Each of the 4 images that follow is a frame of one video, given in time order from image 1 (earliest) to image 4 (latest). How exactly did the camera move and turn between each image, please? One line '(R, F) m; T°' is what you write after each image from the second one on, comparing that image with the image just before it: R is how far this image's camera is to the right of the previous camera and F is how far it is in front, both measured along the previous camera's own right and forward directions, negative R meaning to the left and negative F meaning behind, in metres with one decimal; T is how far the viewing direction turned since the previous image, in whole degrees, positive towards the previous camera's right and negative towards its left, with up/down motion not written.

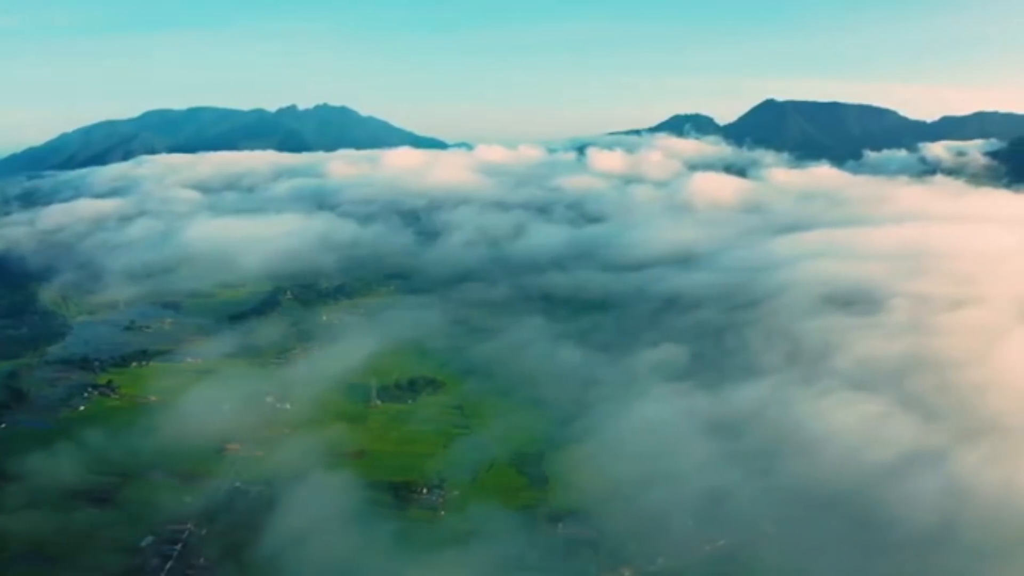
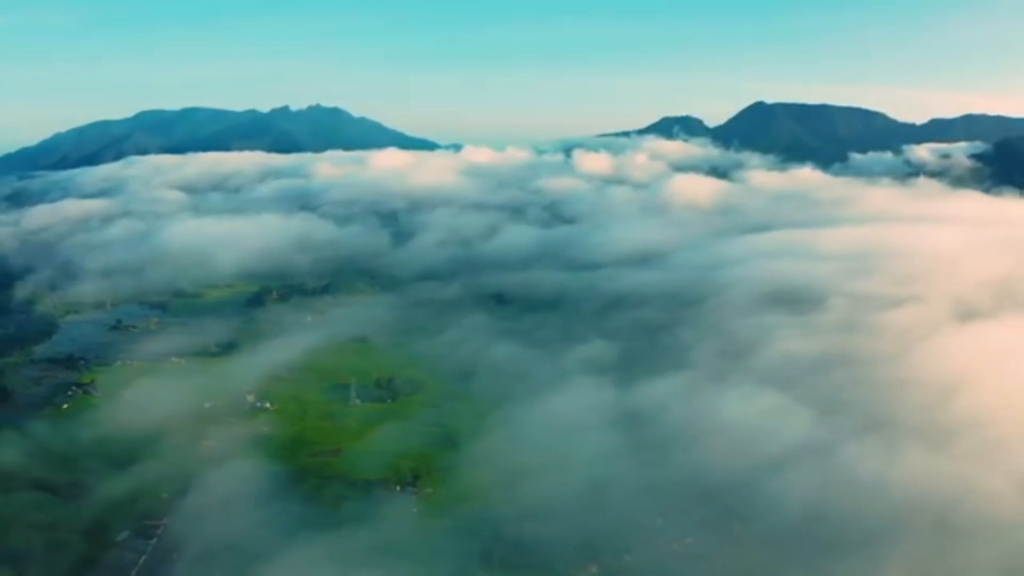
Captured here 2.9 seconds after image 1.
(+4.9, -2.6) m; 0°
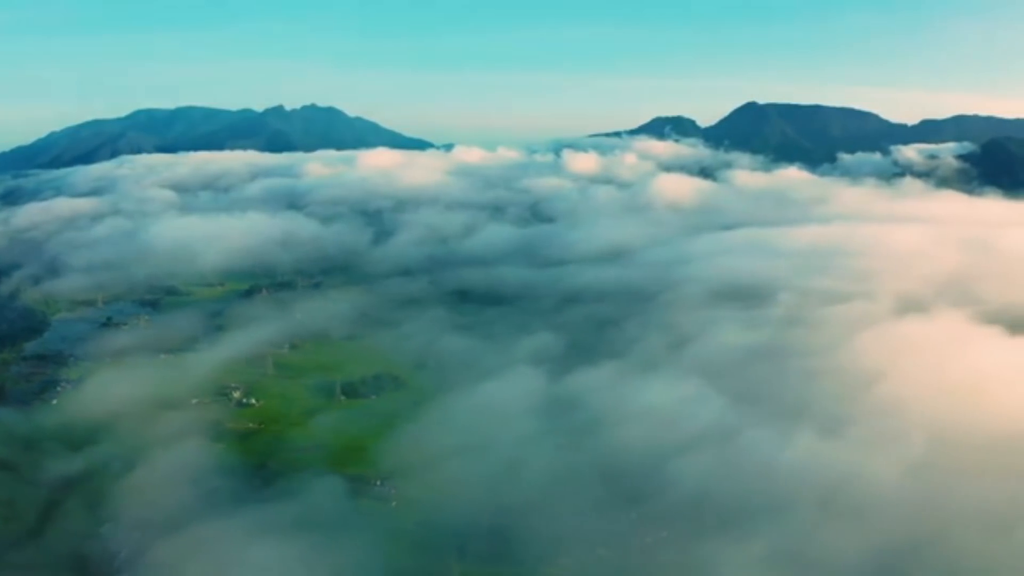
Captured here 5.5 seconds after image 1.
(+4.0, -3.0) m; 0°
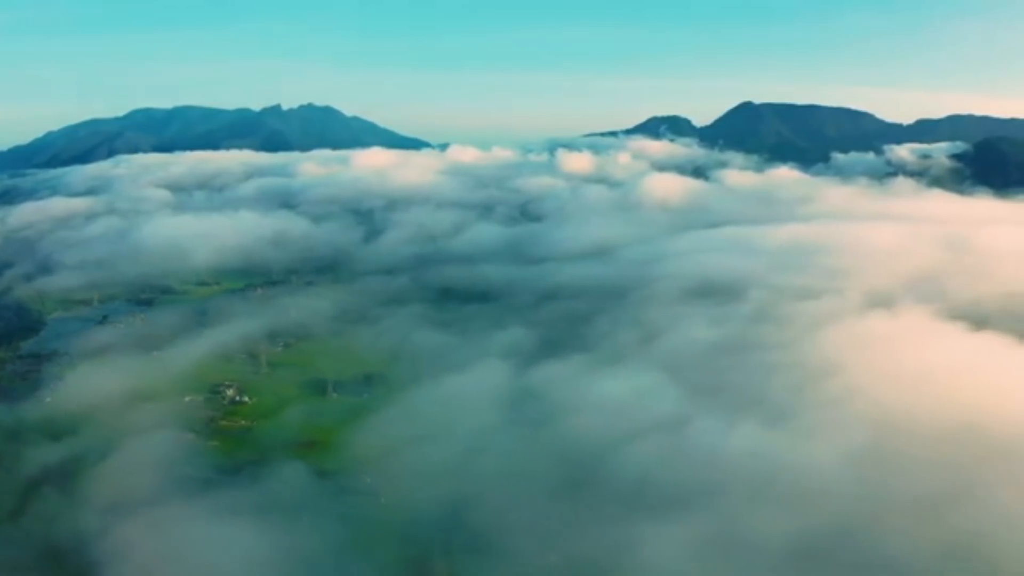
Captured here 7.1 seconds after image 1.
(+2.3, -1.9) m; 0°
